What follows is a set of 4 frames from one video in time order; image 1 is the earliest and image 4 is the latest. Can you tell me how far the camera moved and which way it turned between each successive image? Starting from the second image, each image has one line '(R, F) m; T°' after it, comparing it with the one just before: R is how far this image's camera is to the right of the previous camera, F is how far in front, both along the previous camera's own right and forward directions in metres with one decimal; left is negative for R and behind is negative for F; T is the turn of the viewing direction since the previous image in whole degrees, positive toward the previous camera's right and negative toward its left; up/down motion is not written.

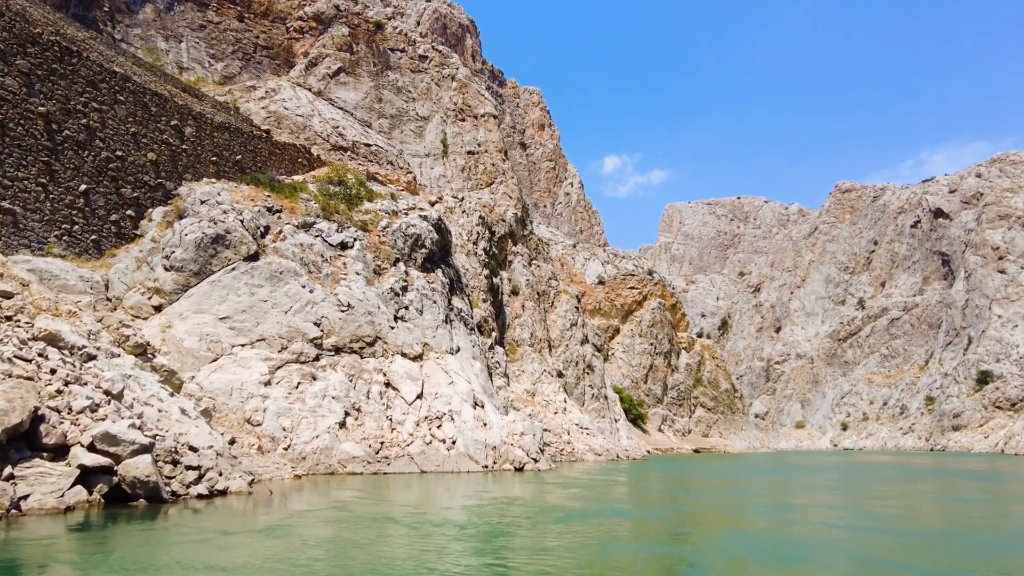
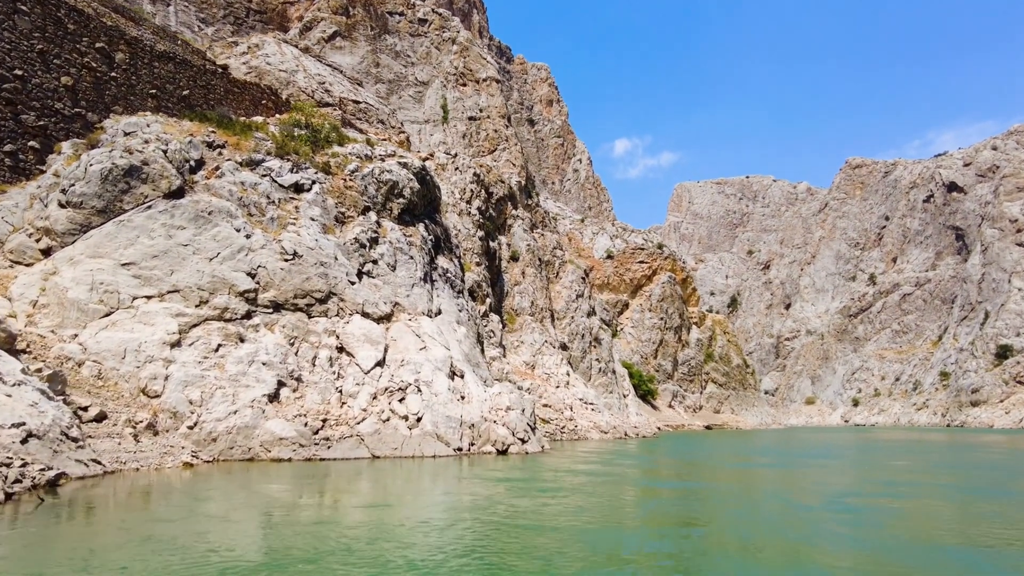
(+0.9, +5.3) m; -1°
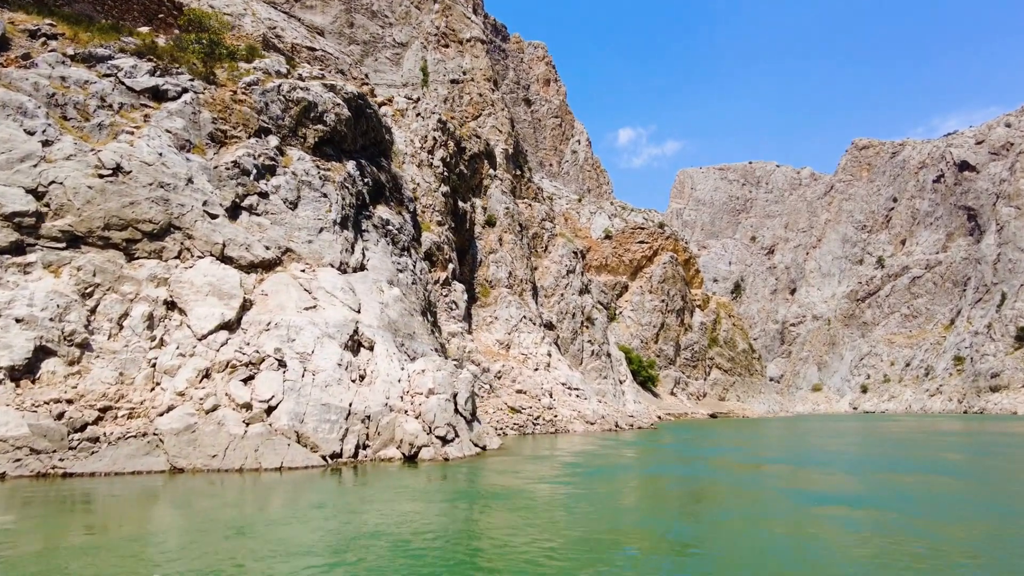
(+1.9, +7.6) m; 0°
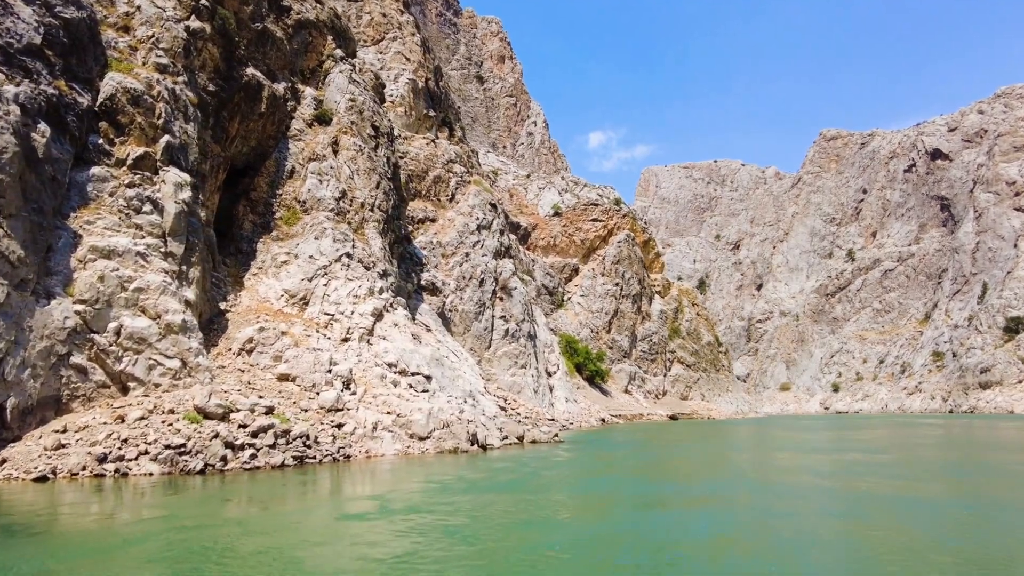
(+5.4, +16.5) m; +3°
